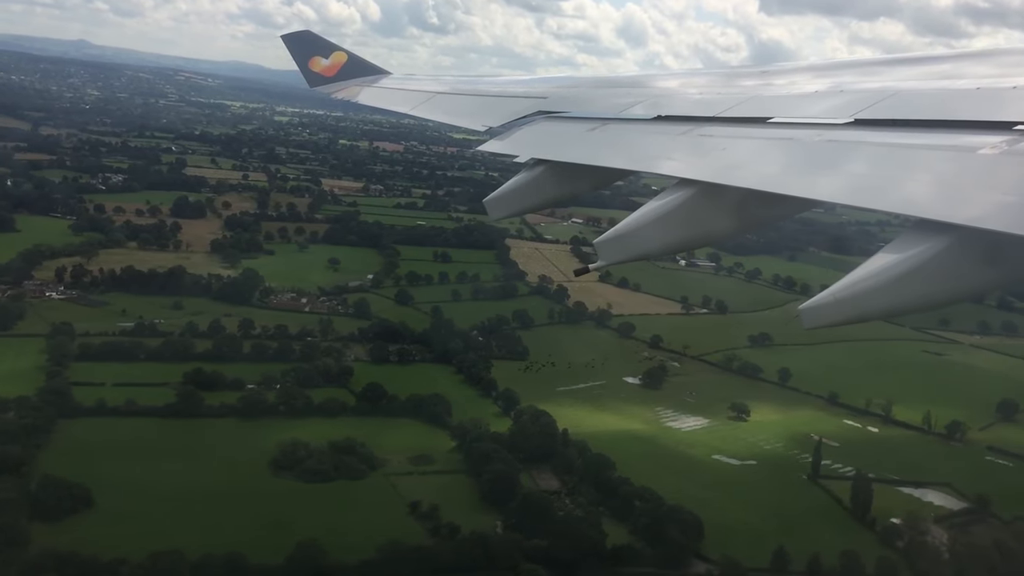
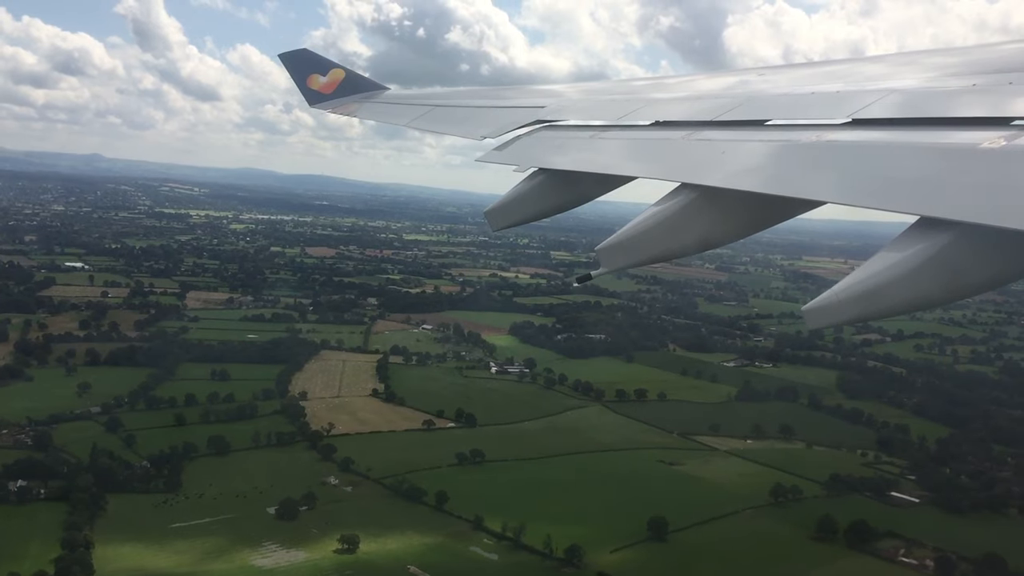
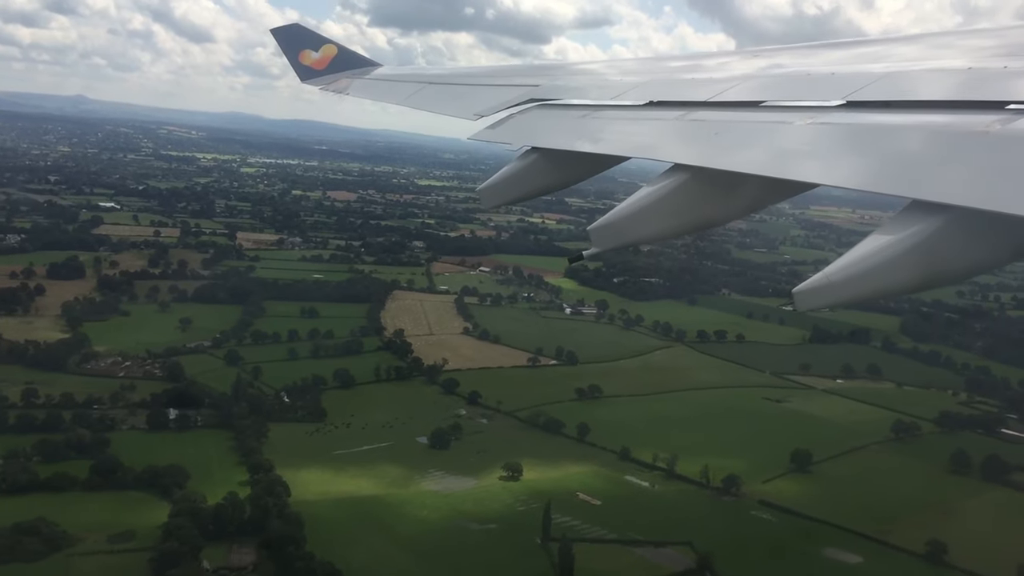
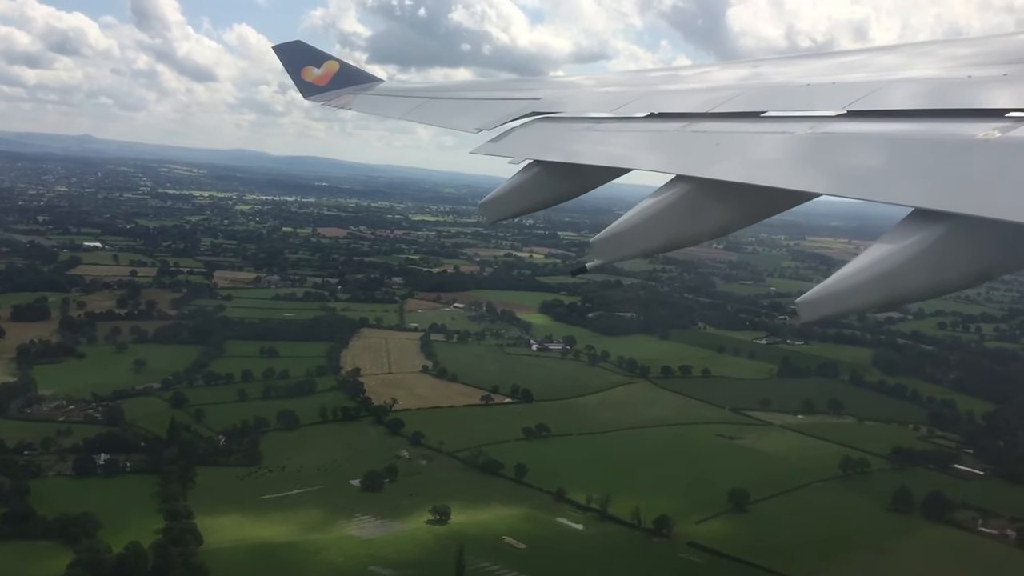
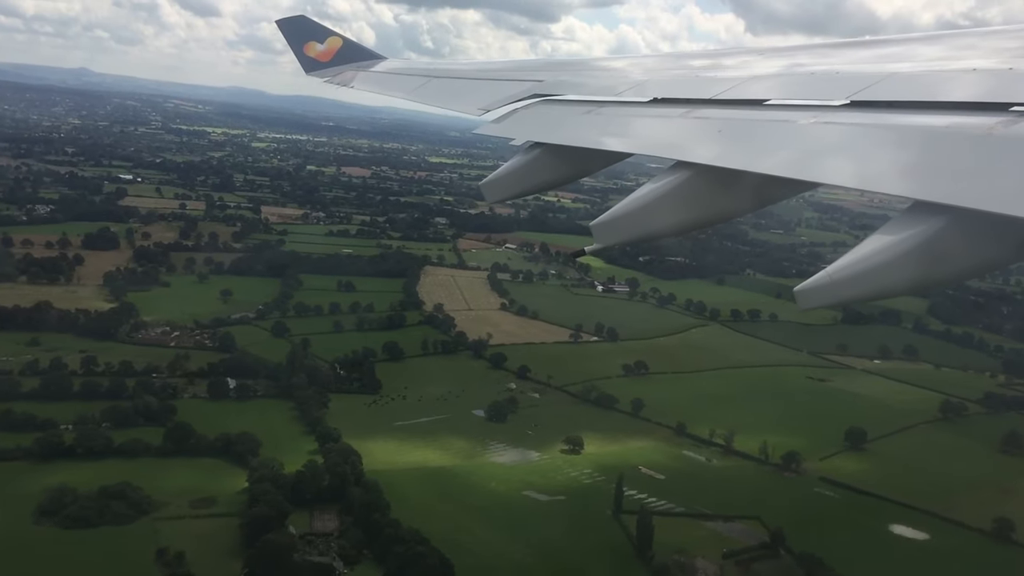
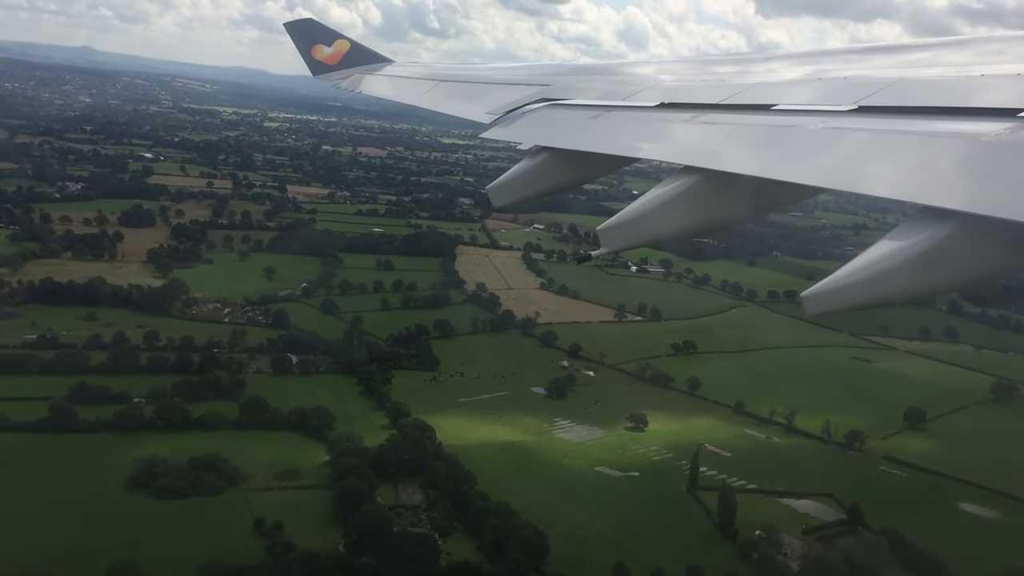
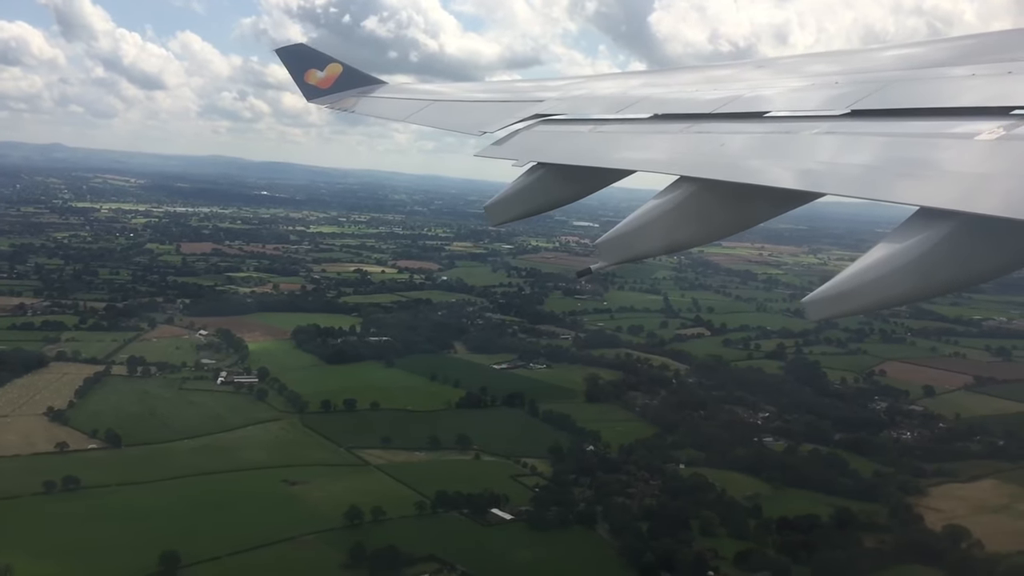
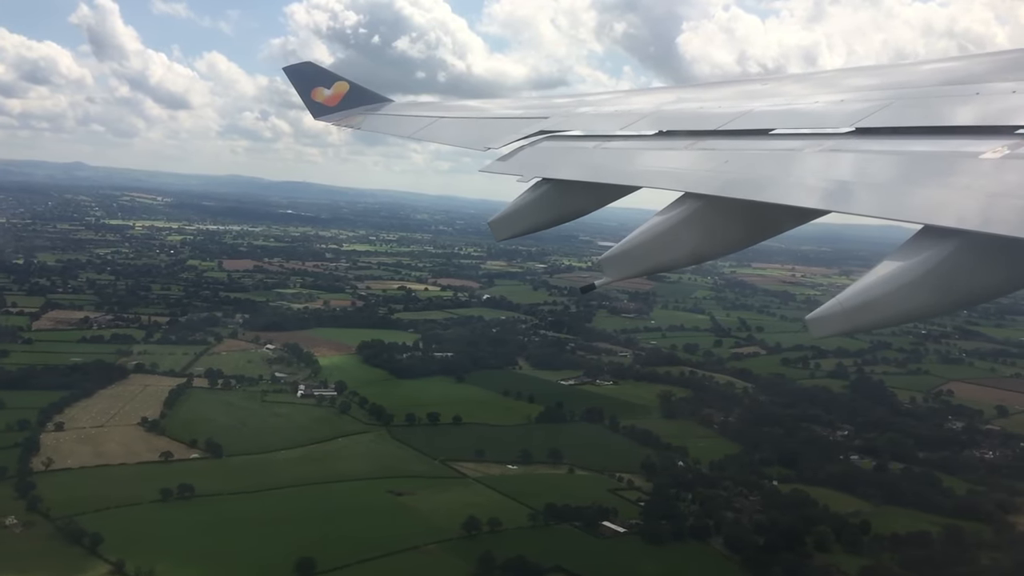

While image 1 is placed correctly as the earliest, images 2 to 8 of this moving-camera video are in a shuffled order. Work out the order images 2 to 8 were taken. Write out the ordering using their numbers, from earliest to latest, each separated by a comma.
6, 5, 3, 4, 2, 8, 7
